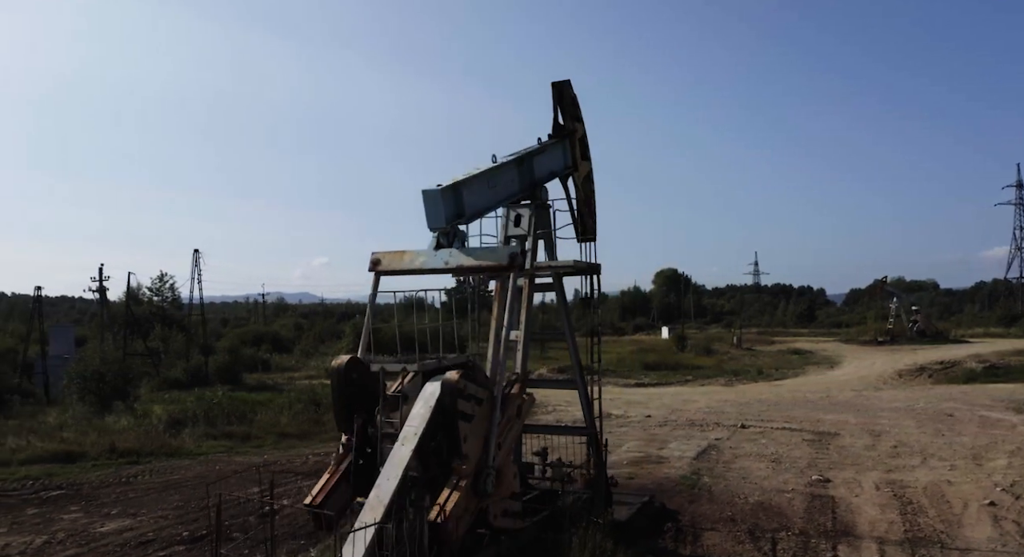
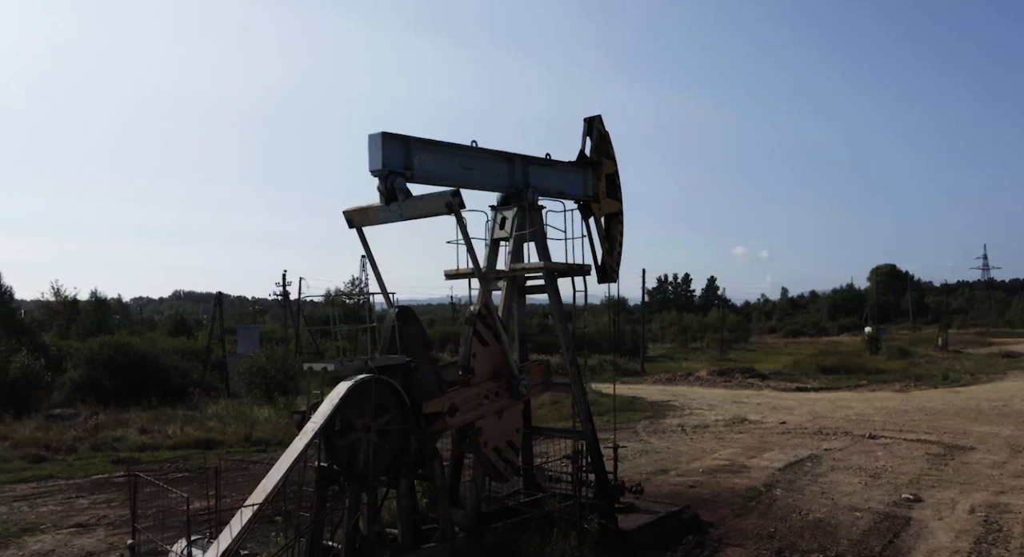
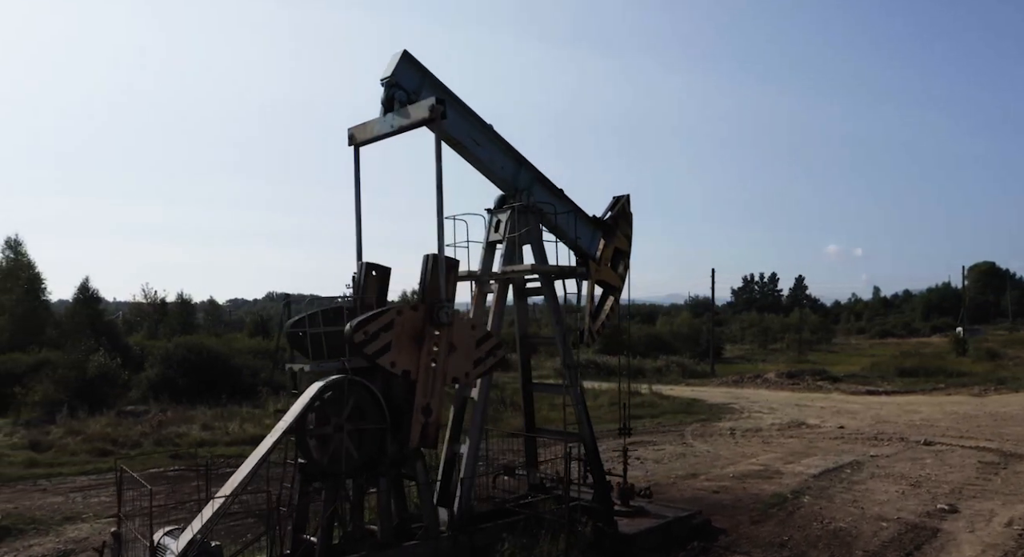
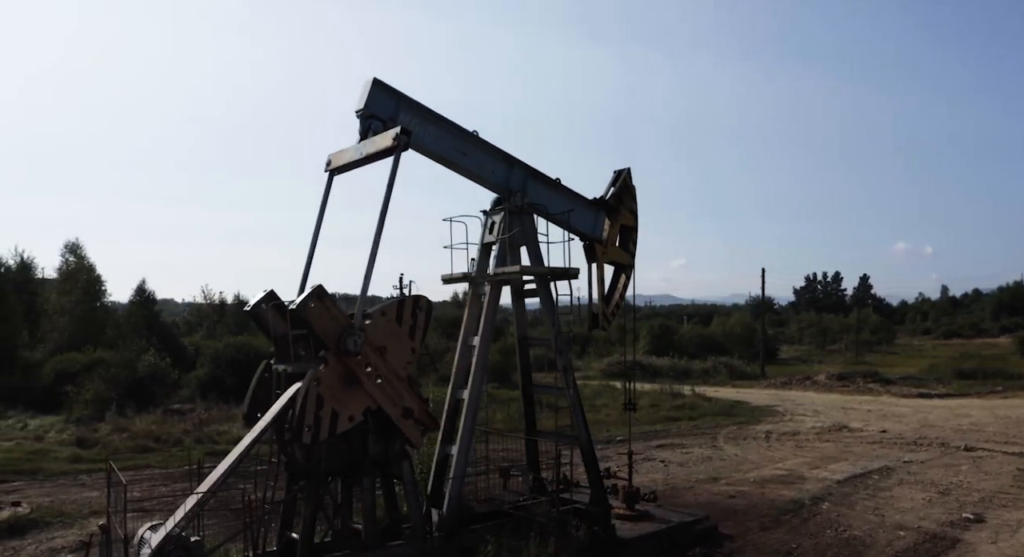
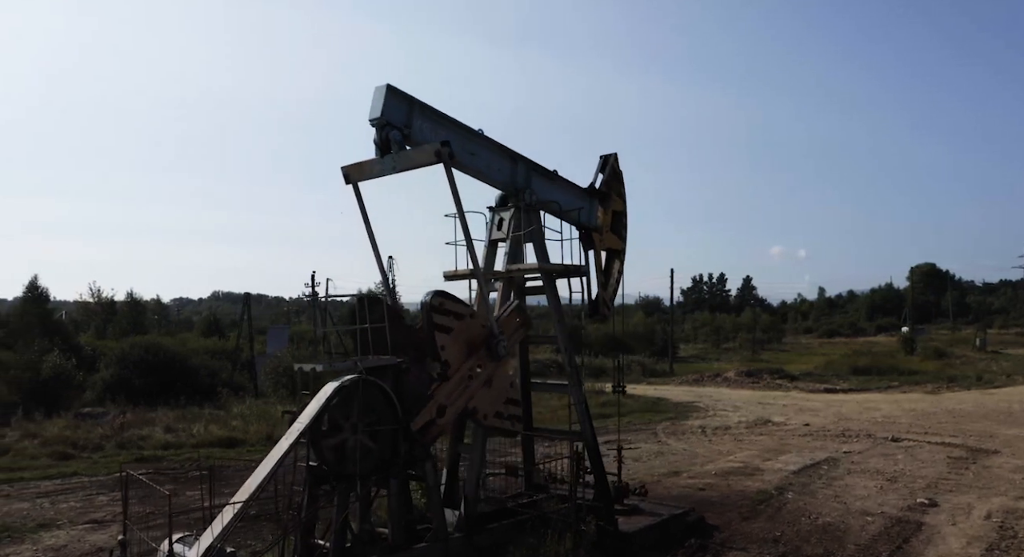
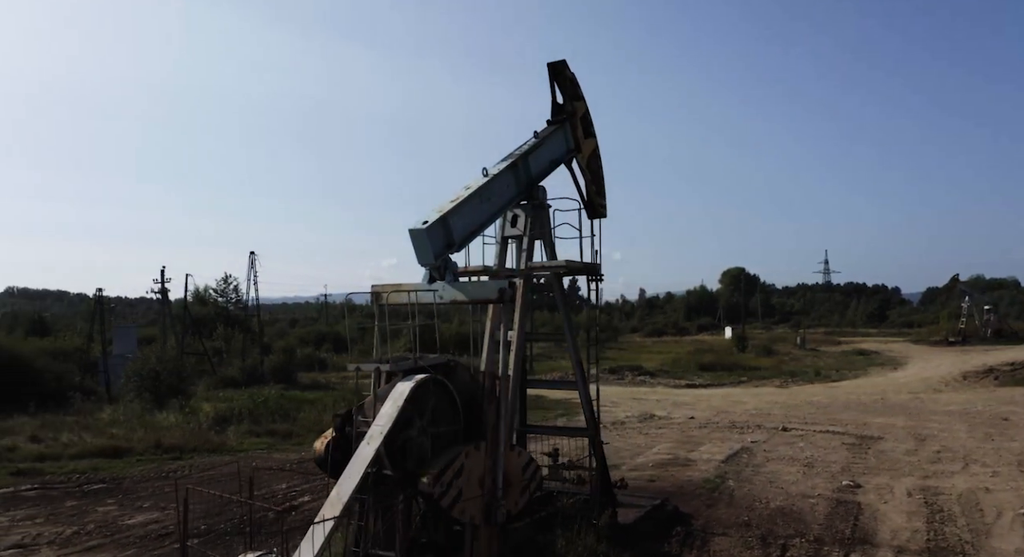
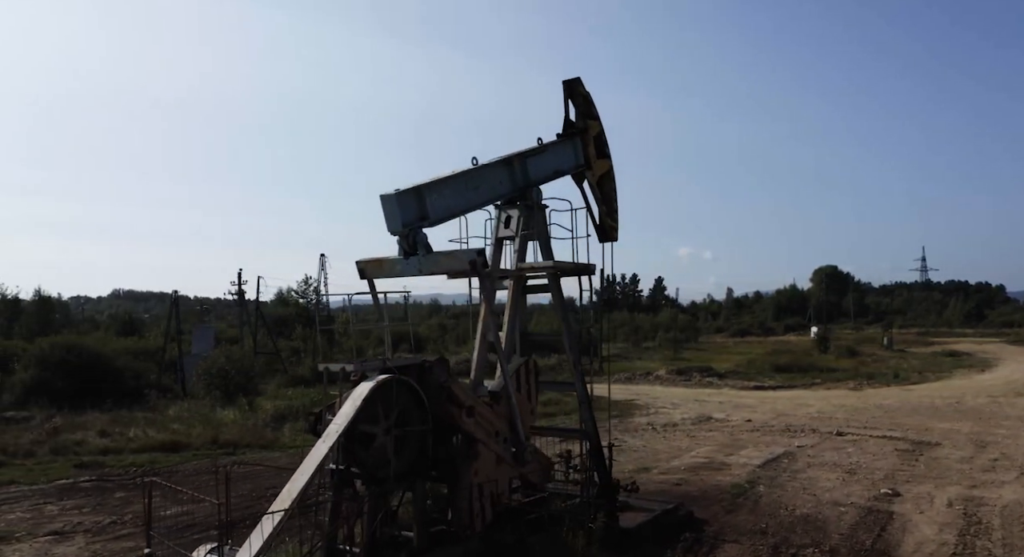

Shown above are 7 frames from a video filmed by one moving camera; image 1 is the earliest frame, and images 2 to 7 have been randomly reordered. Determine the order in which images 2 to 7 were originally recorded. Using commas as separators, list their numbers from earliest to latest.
6, 7, 2, 5, 3, 4
